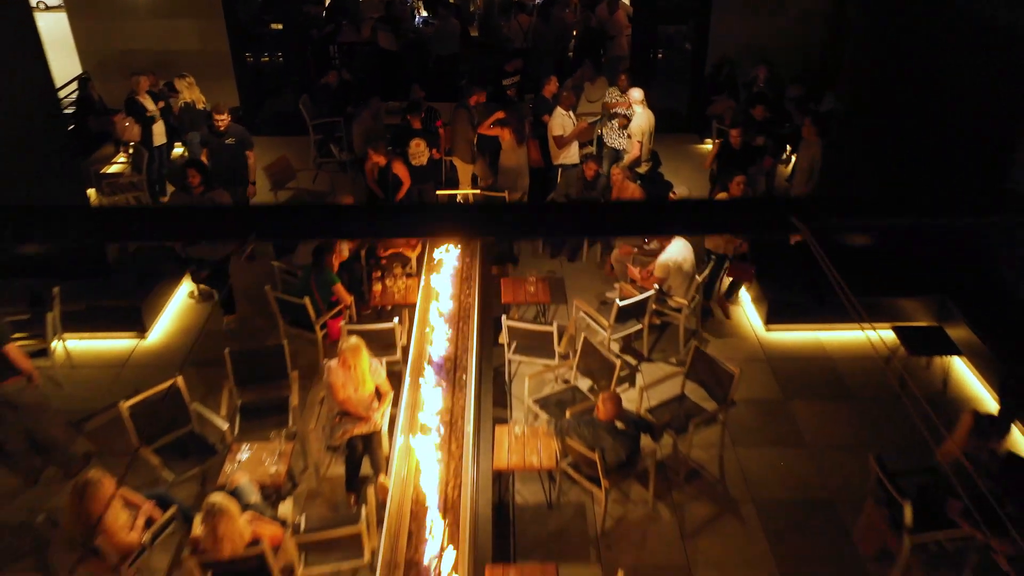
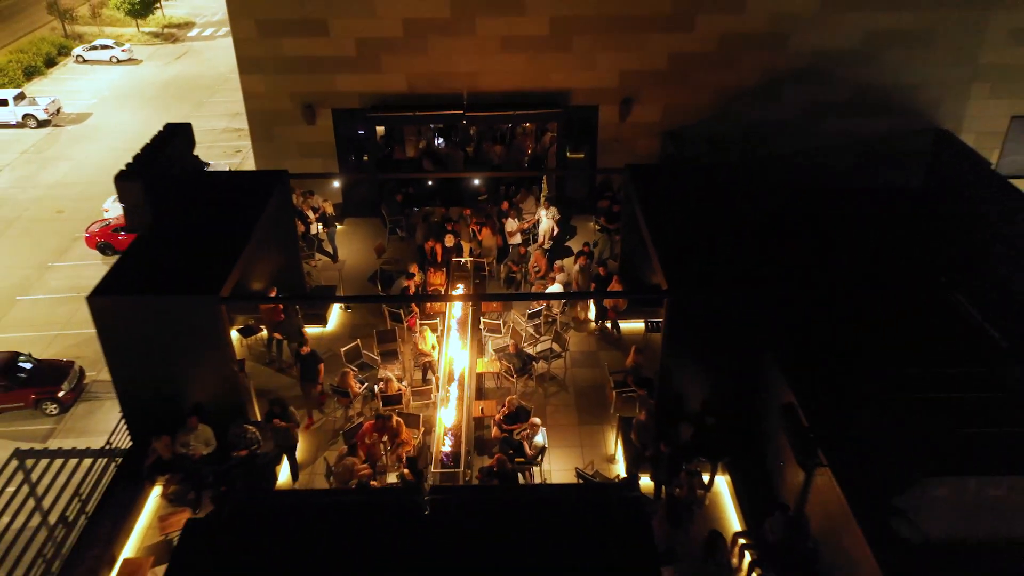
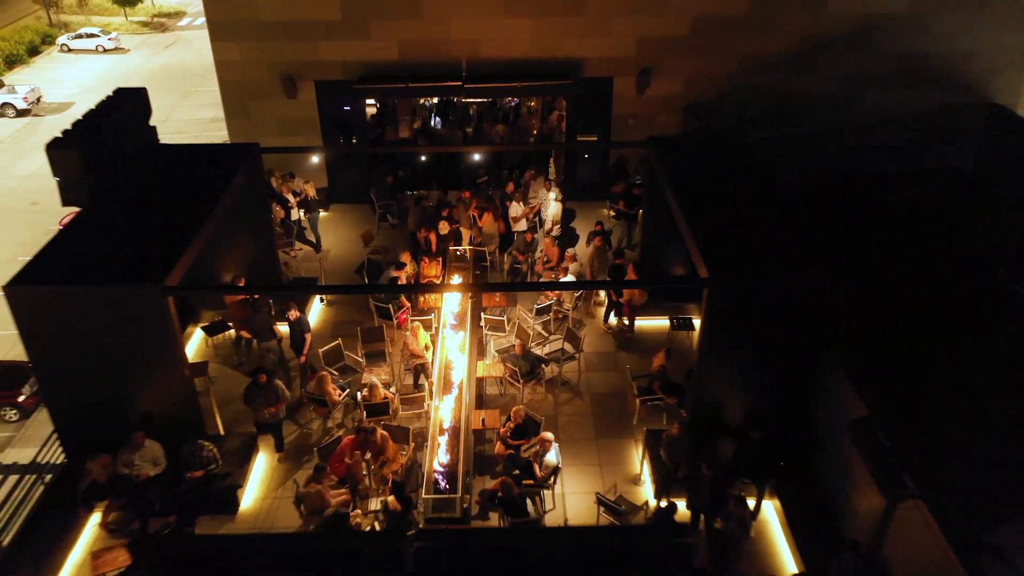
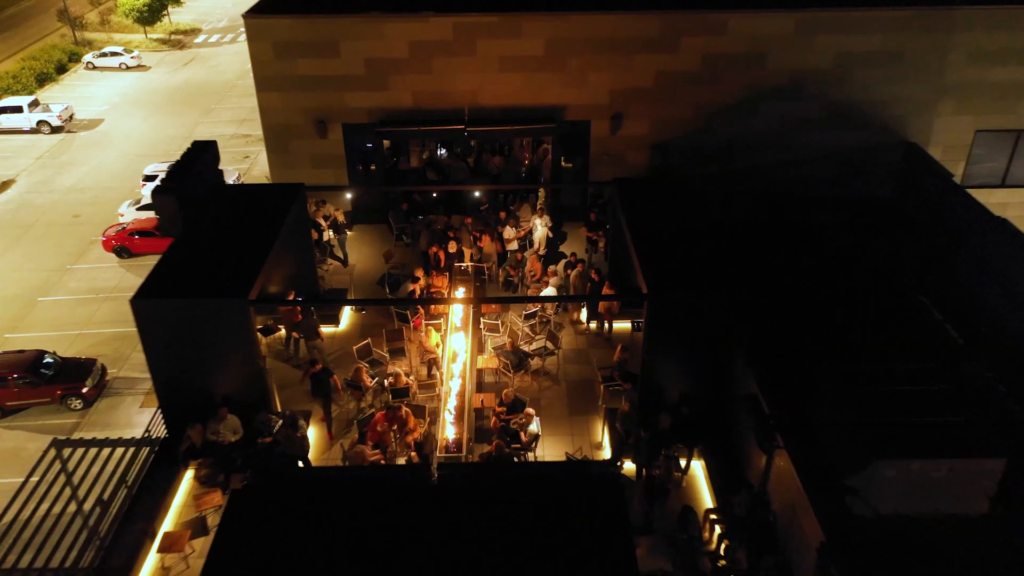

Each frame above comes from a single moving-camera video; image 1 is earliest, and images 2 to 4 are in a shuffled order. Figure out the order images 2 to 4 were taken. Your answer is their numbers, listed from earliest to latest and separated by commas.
3, 2, 4
